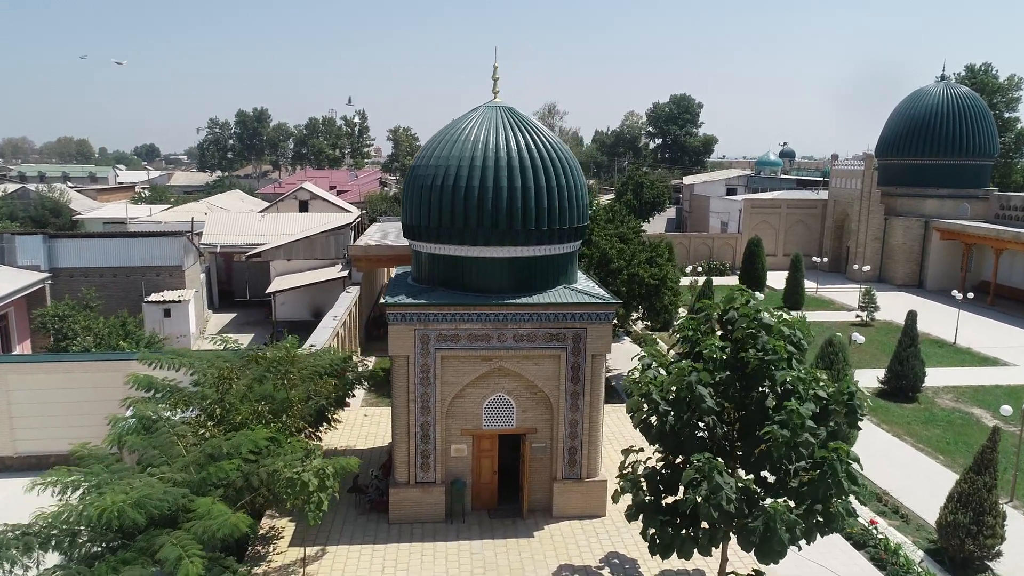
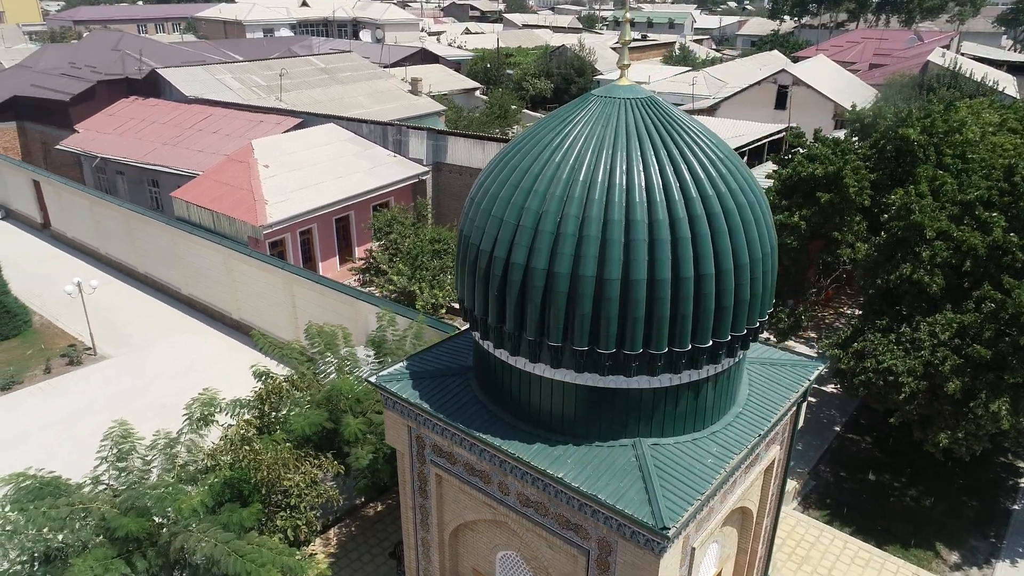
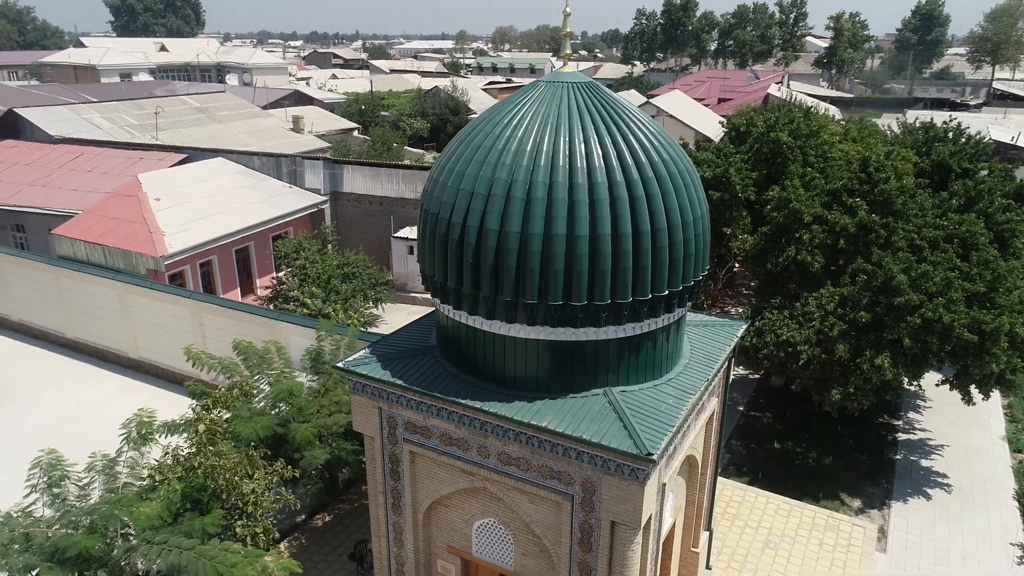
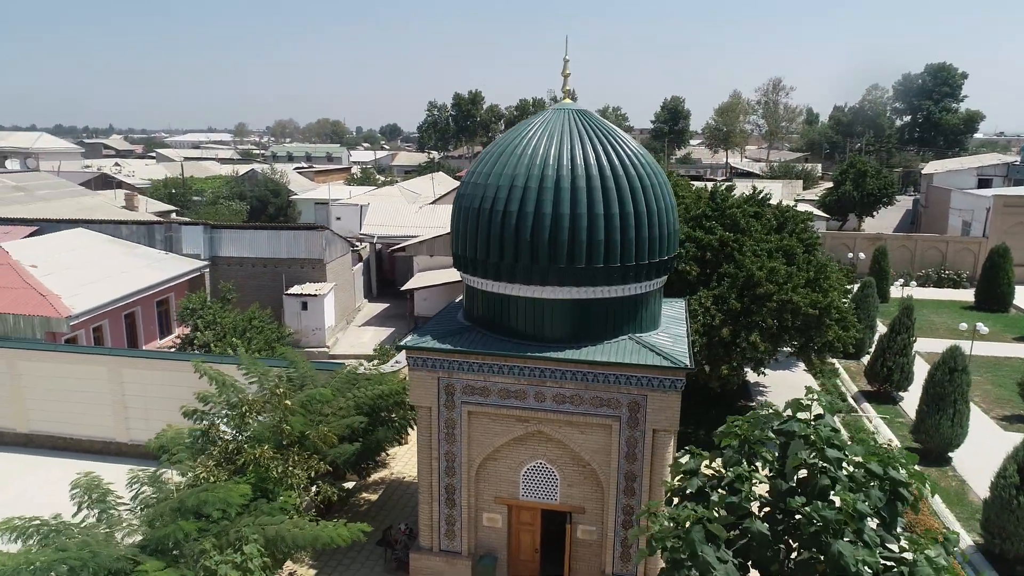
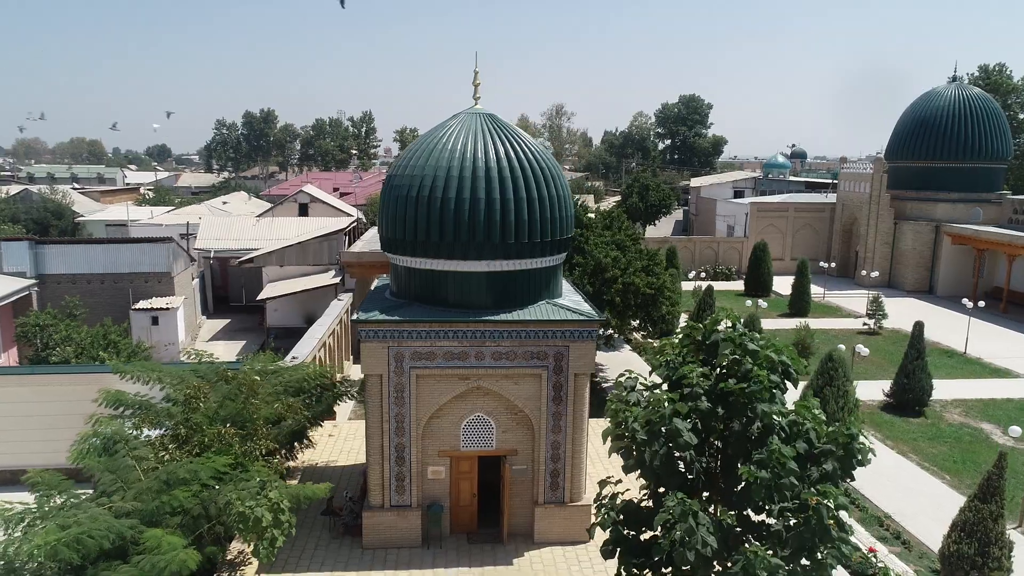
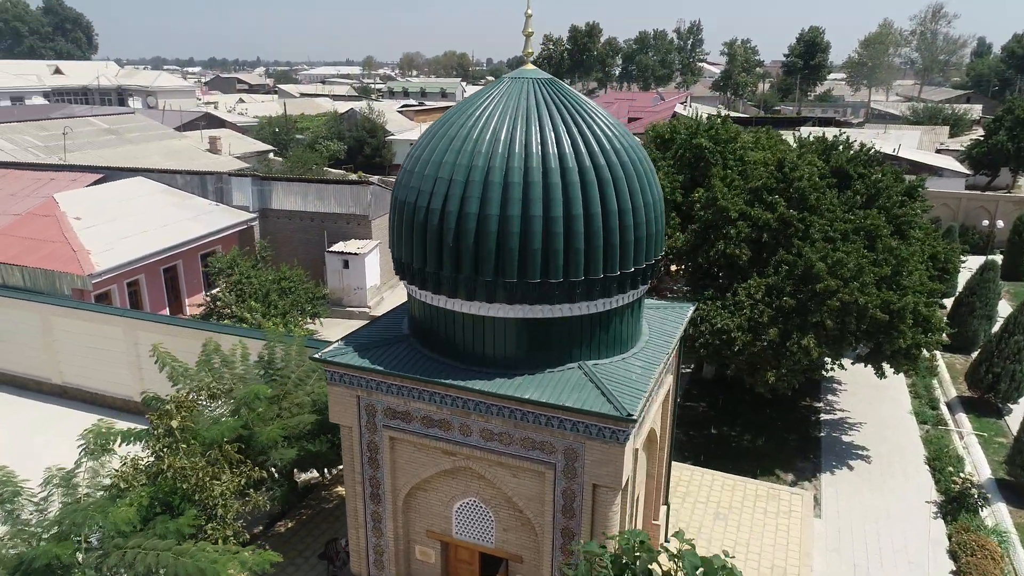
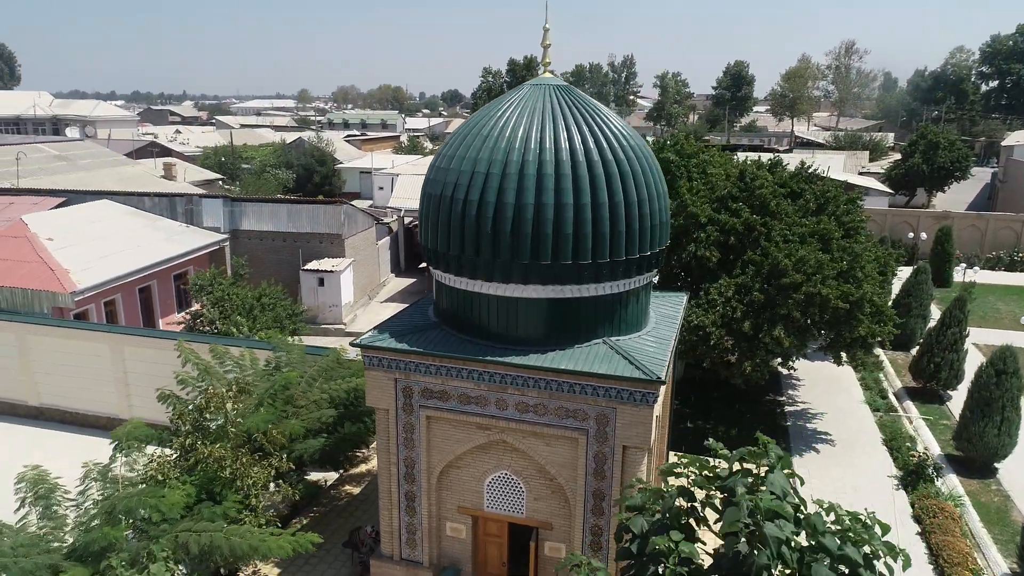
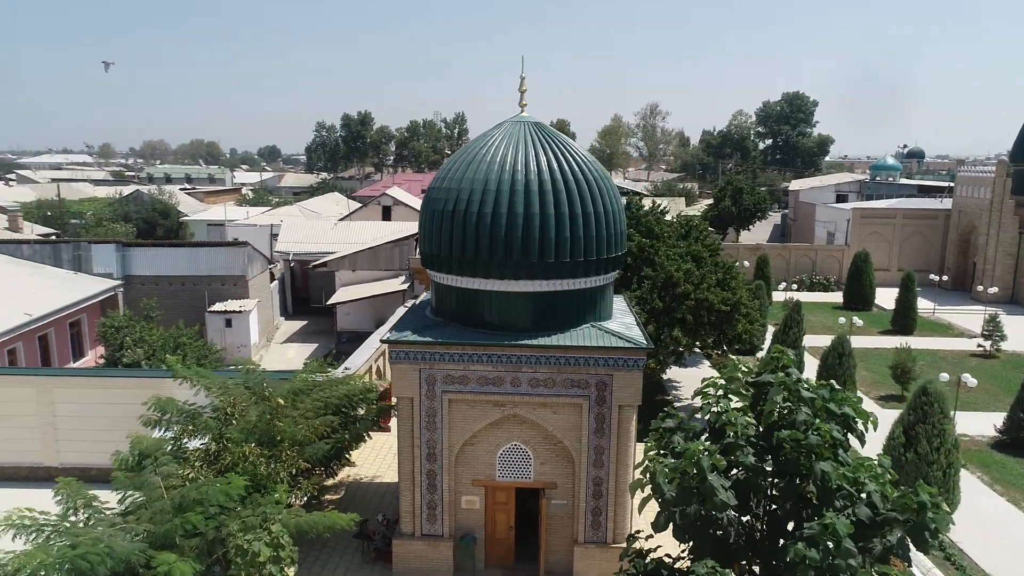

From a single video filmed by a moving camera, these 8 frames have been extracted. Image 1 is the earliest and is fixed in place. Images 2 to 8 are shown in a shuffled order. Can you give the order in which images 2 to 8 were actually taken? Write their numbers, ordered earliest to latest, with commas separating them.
5, 8, 4, 7, 6, 3, 2
